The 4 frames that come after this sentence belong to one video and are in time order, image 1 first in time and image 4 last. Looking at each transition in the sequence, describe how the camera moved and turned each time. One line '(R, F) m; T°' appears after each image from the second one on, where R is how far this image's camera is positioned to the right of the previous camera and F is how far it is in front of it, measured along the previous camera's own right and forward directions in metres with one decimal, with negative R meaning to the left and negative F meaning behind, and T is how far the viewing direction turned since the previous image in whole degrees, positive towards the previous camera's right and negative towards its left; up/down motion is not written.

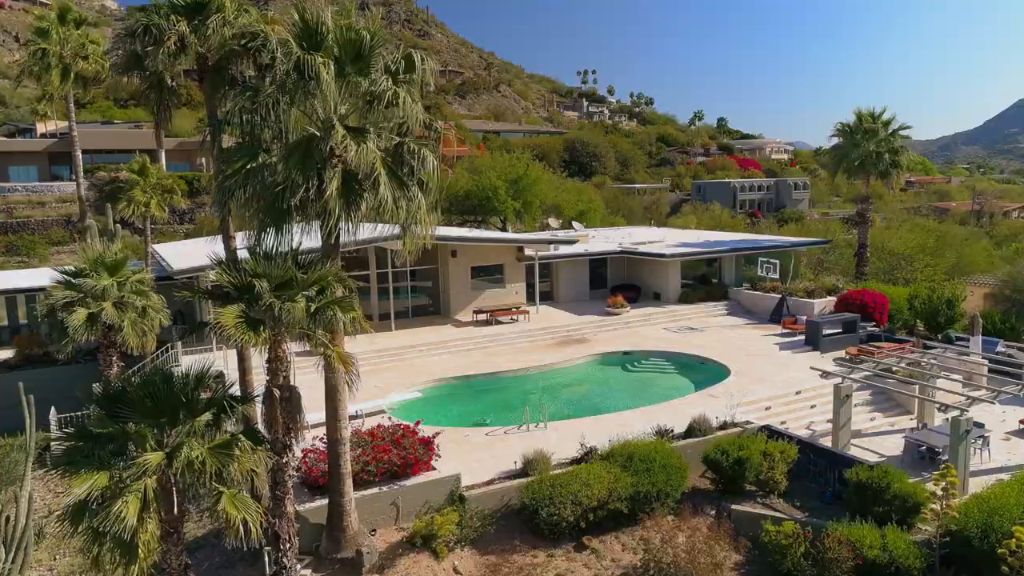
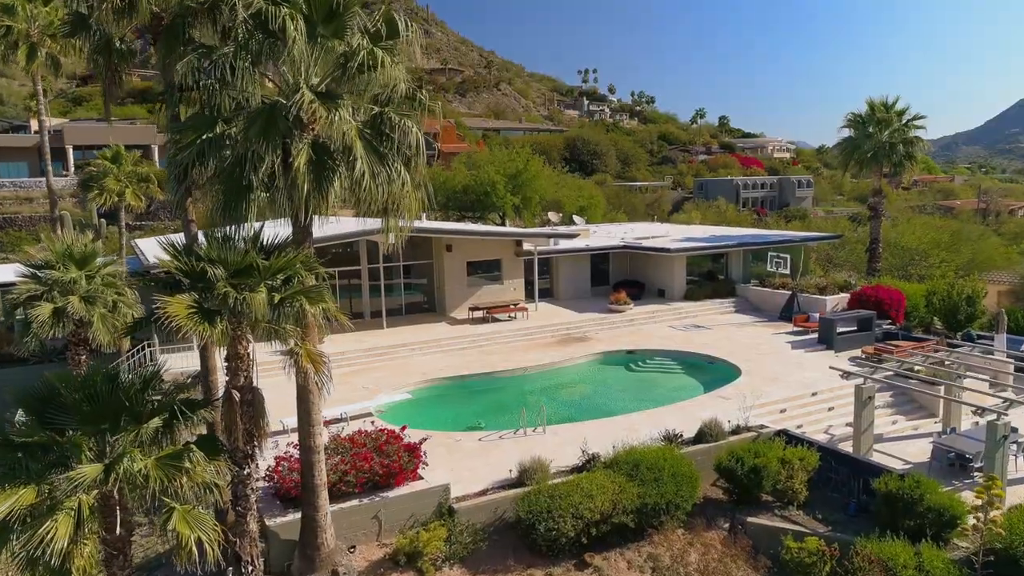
(+0.1, +1.1) m; 0°
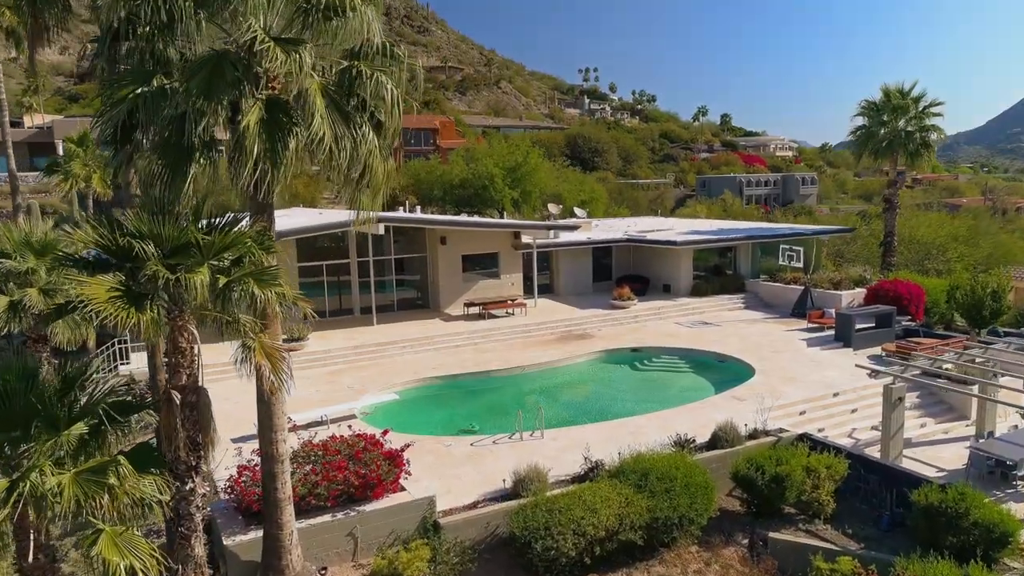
(+0.1, +1.2) m; 0°
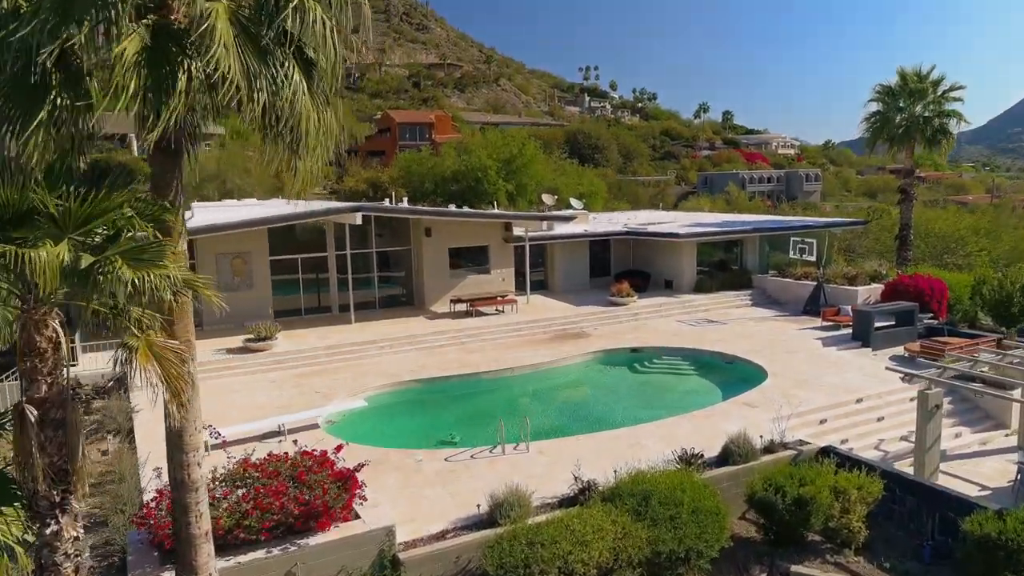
(+0.3, +1.6) m; 0°
